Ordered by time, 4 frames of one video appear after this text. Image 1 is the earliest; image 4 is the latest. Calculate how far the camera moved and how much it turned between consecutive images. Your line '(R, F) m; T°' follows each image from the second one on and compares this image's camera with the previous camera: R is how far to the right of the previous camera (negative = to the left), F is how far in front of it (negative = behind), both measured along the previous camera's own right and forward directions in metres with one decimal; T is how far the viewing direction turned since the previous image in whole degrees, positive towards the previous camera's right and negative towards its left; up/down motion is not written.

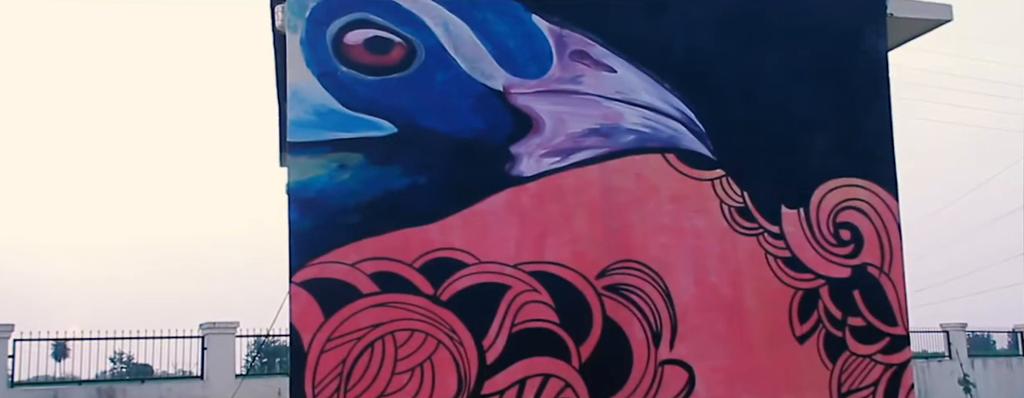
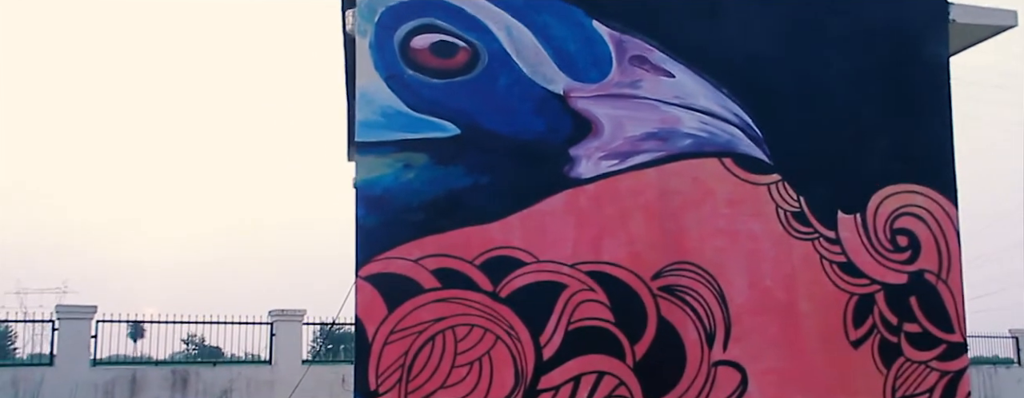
(0.0, -0.2) m; -4°
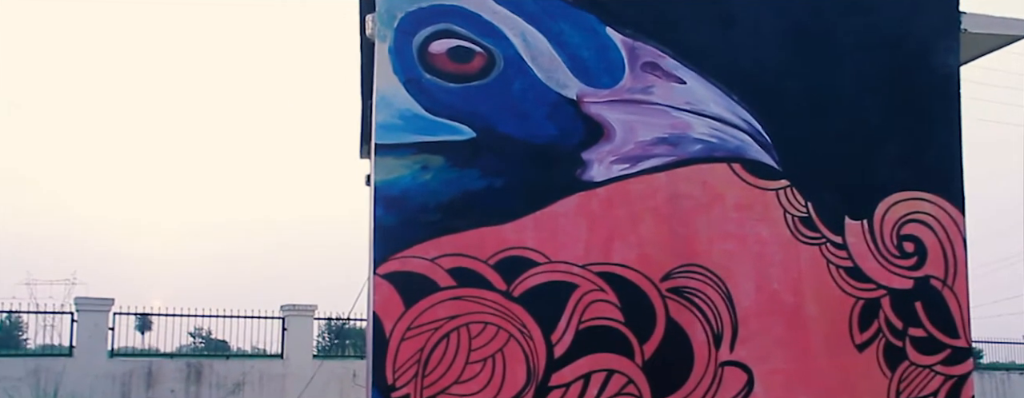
(0.0, -0.2) m; -1°
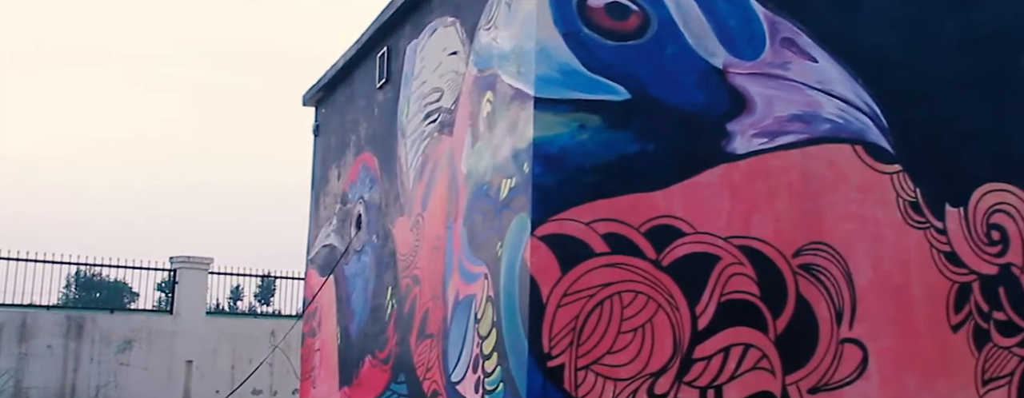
(-2.3, +0.6) m; +13°
